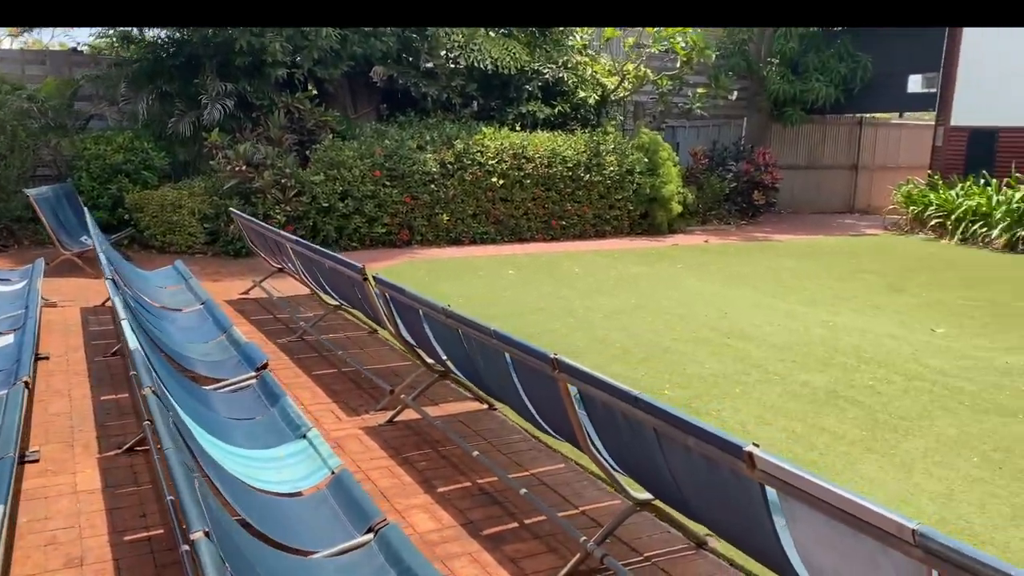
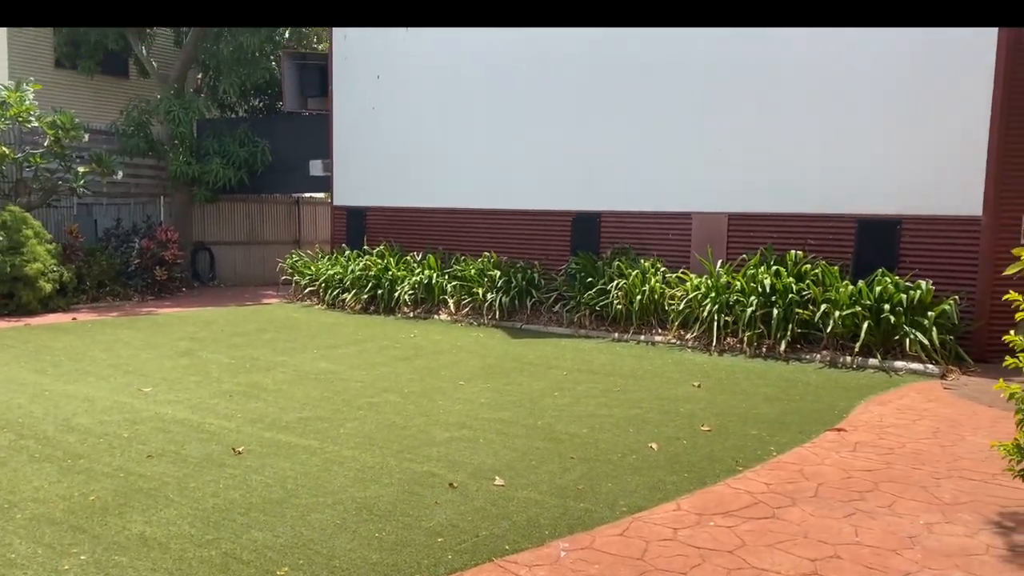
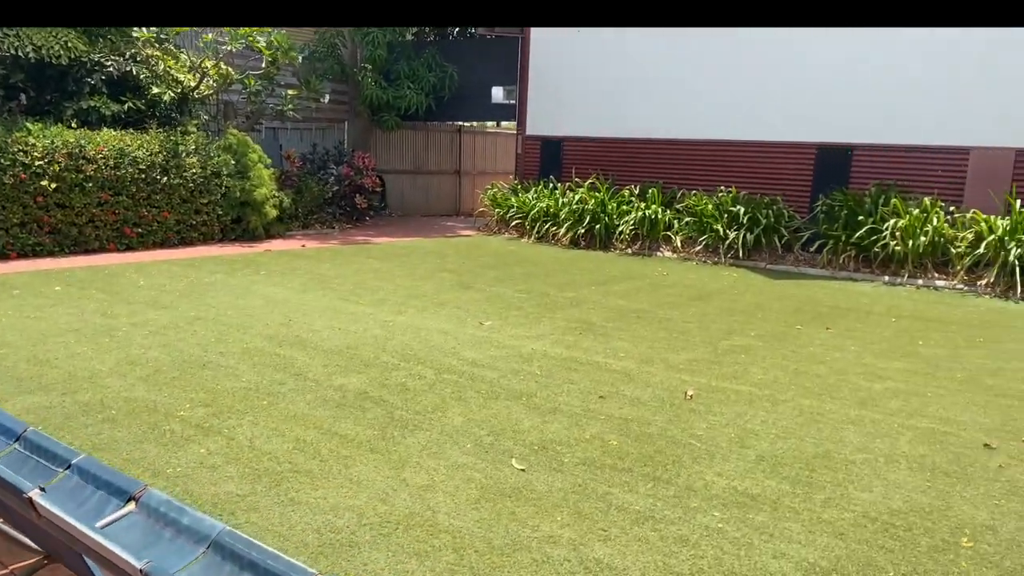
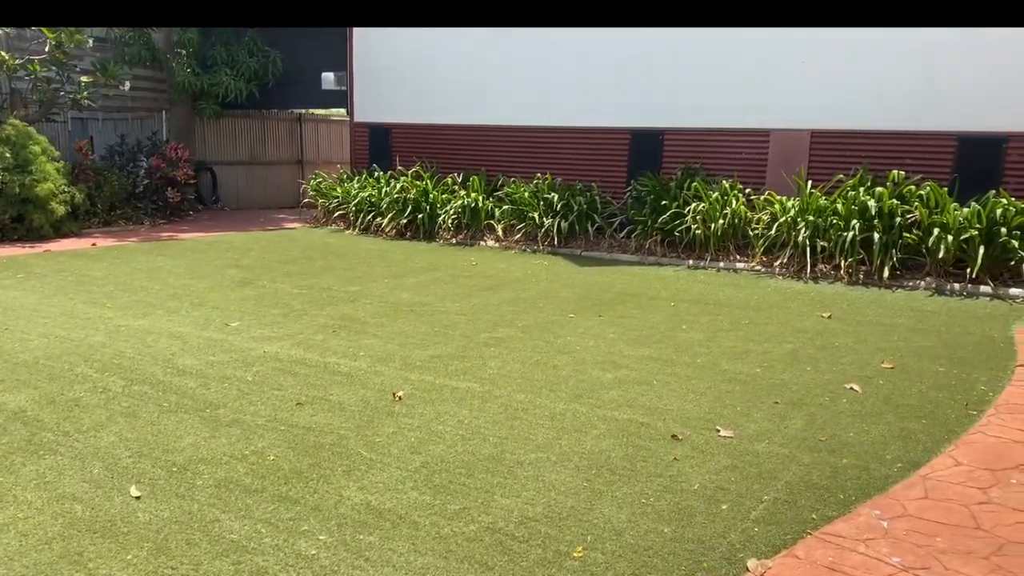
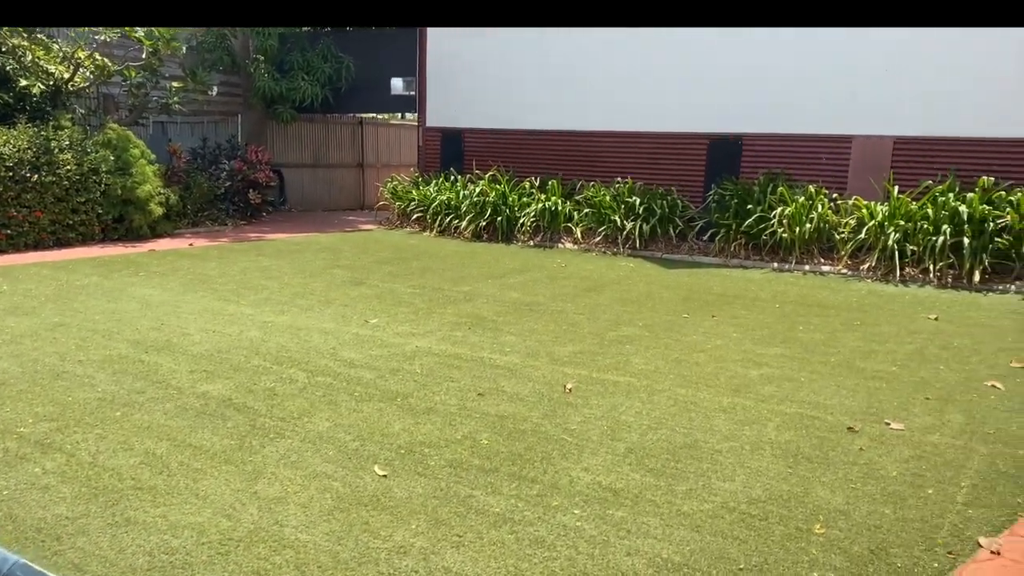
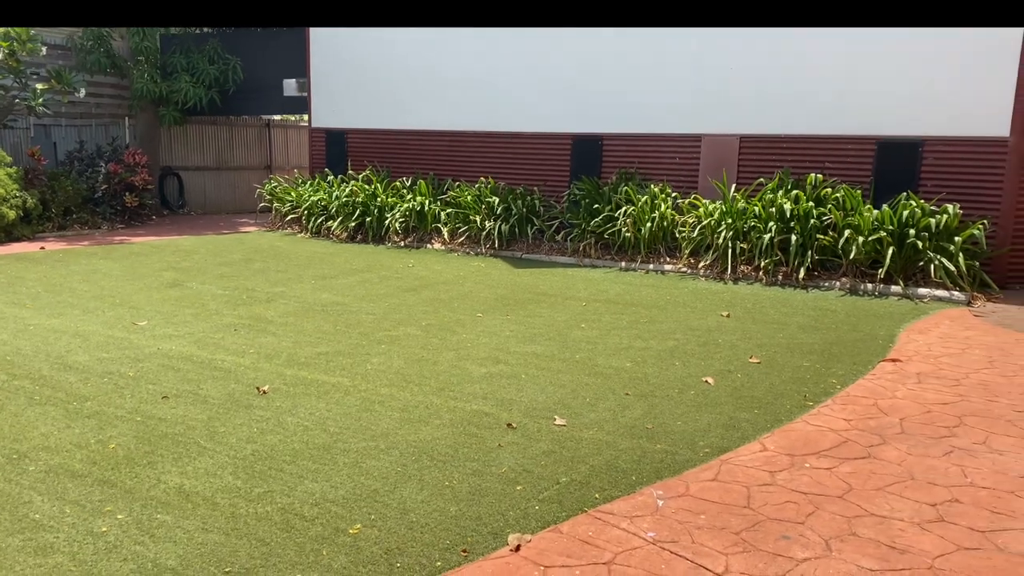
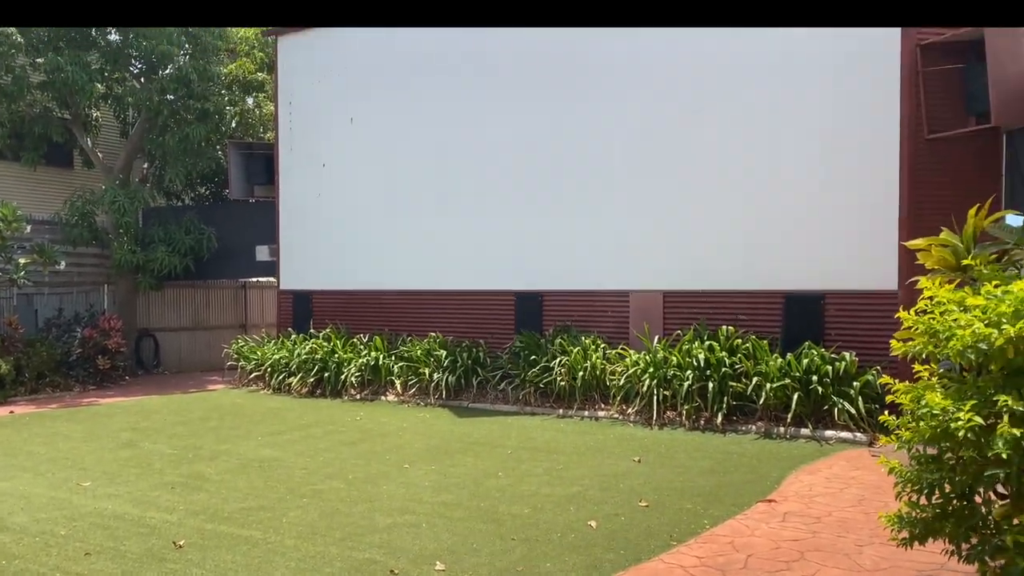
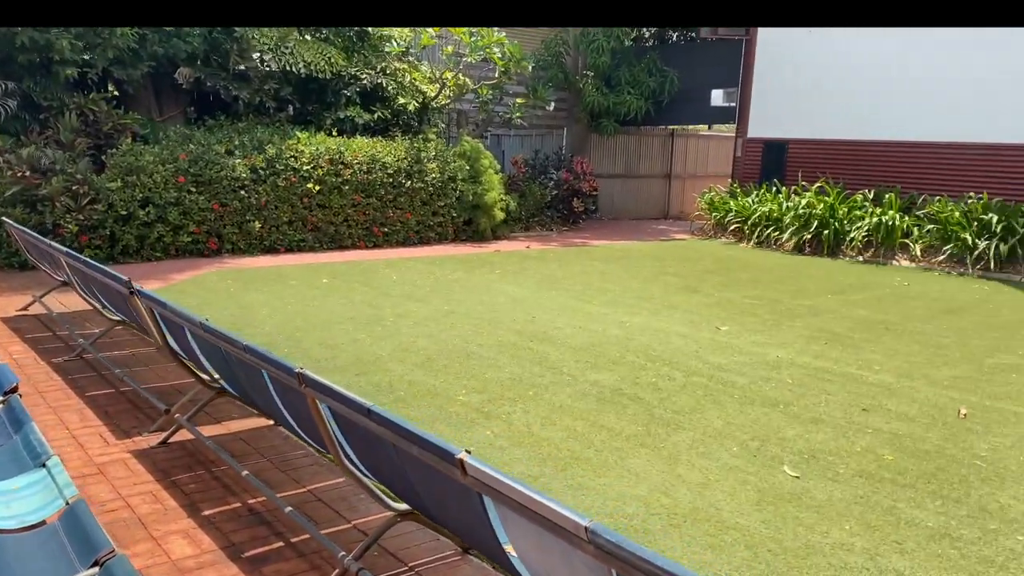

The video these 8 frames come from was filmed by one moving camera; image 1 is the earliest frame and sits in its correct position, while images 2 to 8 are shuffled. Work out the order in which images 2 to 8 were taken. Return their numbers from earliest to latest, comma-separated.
8, 3, 5, 4, 6, 2, 7
